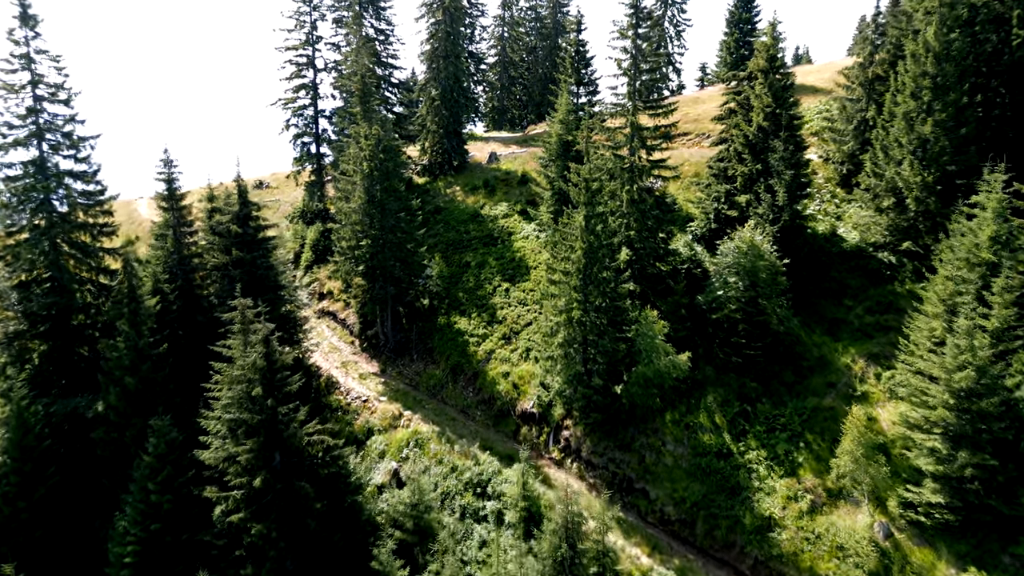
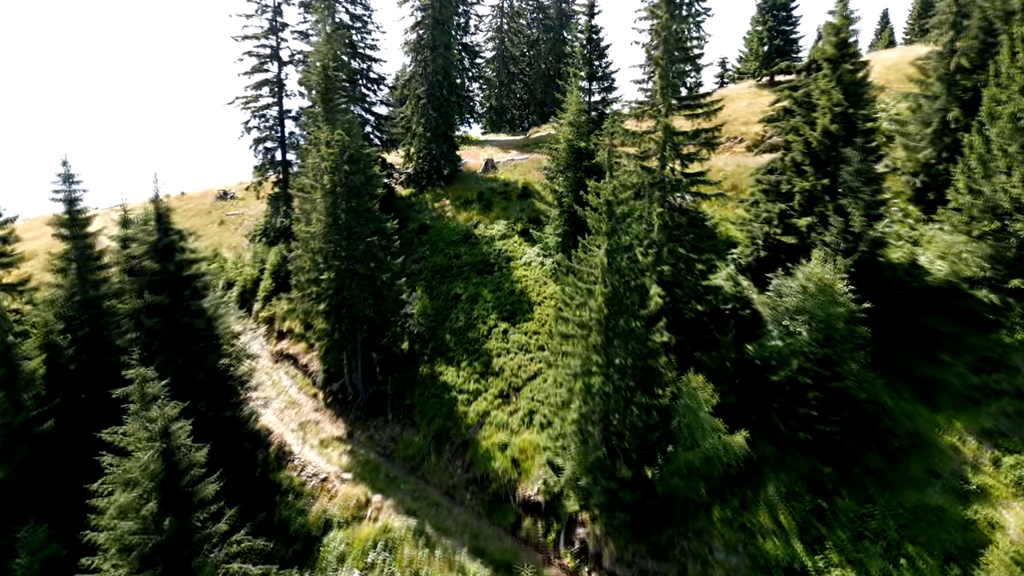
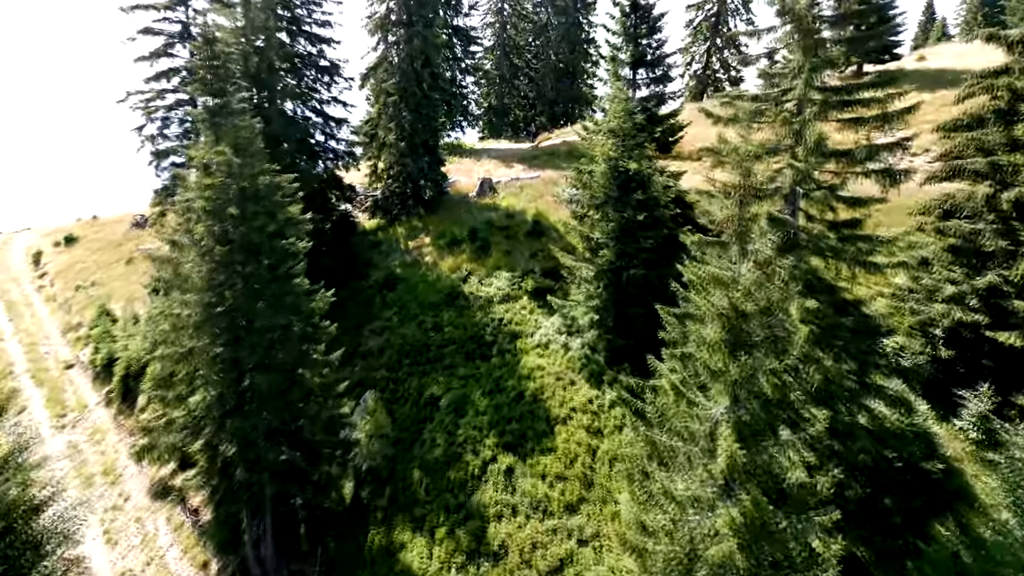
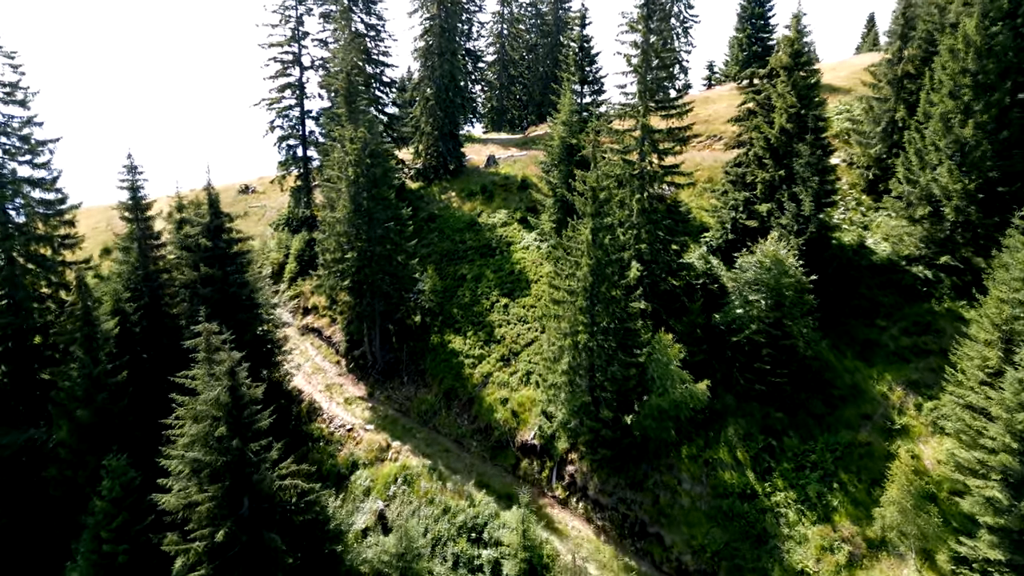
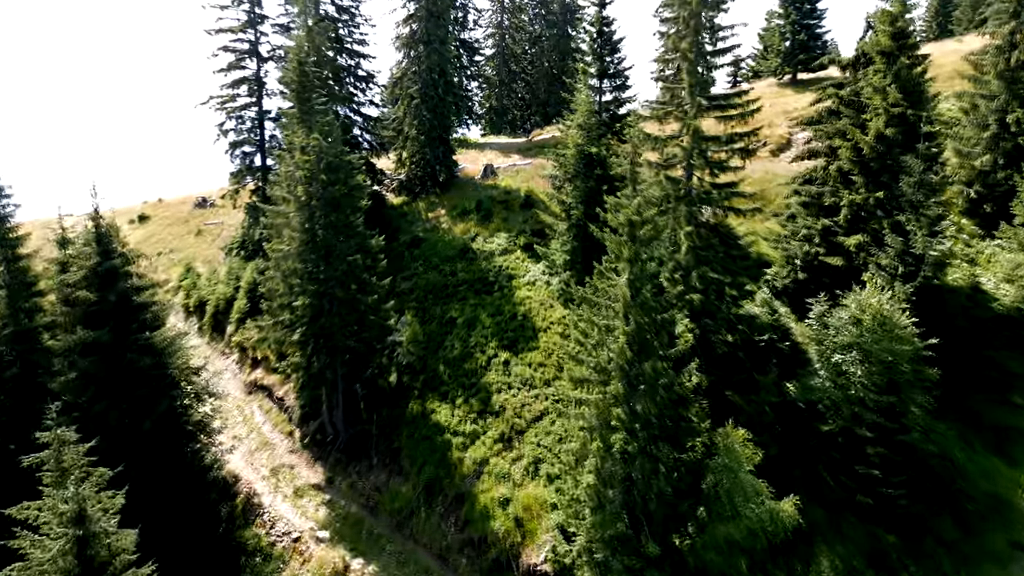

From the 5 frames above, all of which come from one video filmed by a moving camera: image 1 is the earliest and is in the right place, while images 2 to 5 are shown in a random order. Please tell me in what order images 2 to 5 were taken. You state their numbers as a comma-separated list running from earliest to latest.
4, 2, 5, 3
